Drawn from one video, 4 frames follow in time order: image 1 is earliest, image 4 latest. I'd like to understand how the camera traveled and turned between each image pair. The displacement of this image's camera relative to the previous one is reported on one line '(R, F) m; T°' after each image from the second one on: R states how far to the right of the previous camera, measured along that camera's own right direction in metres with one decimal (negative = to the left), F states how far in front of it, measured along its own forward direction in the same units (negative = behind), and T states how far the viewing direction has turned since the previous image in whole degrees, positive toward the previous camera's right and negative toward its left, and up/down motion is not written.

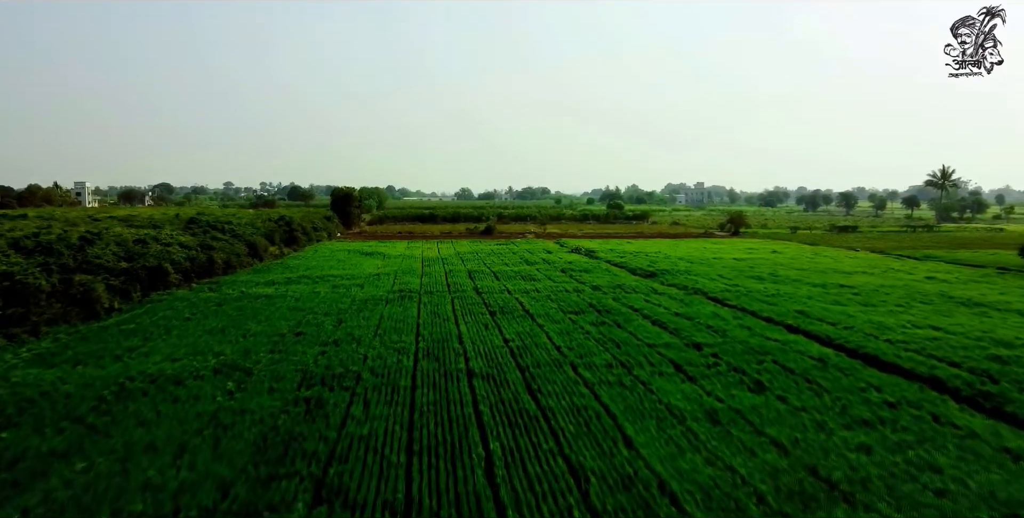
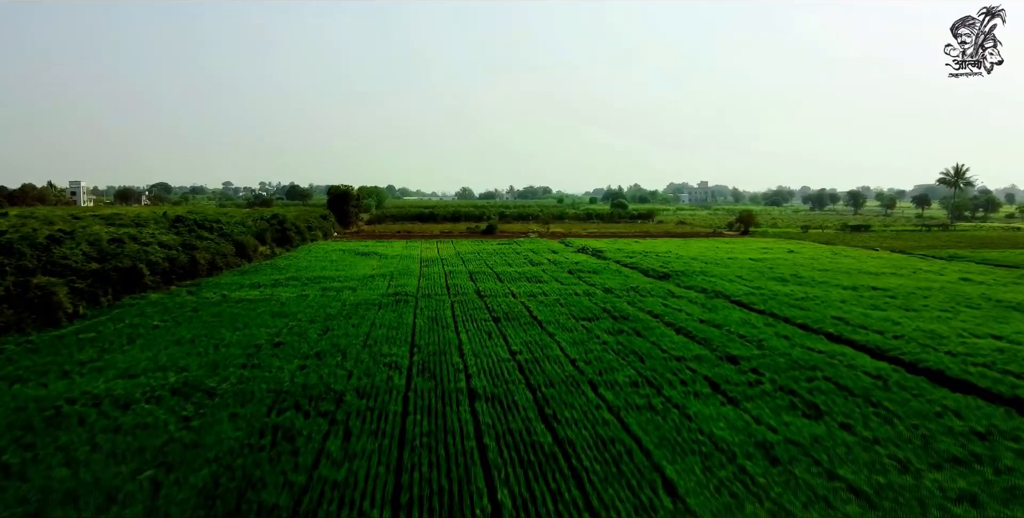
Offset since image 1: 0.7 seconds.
(-0.1, +2.2) m; 0°
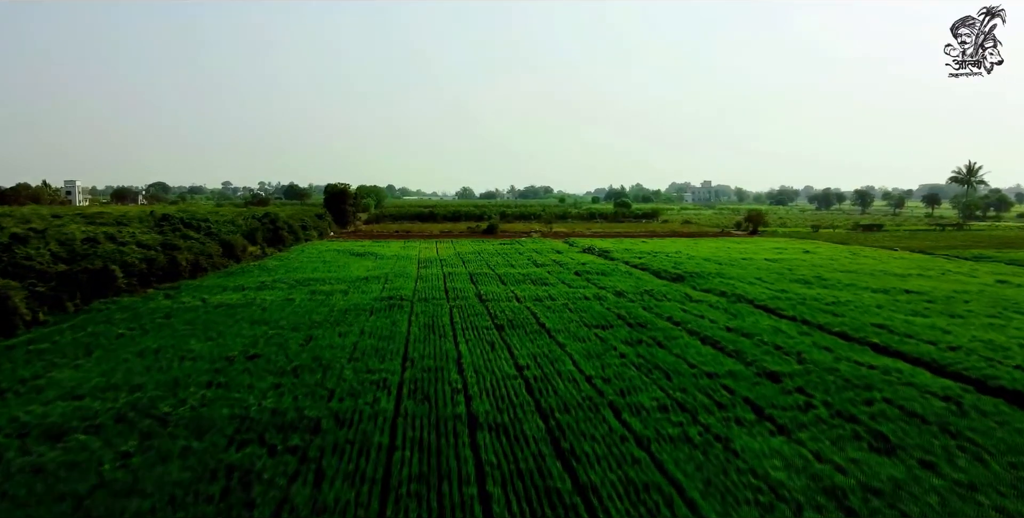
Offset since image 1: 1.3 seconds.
(-0.1, +2.0) m; 0°
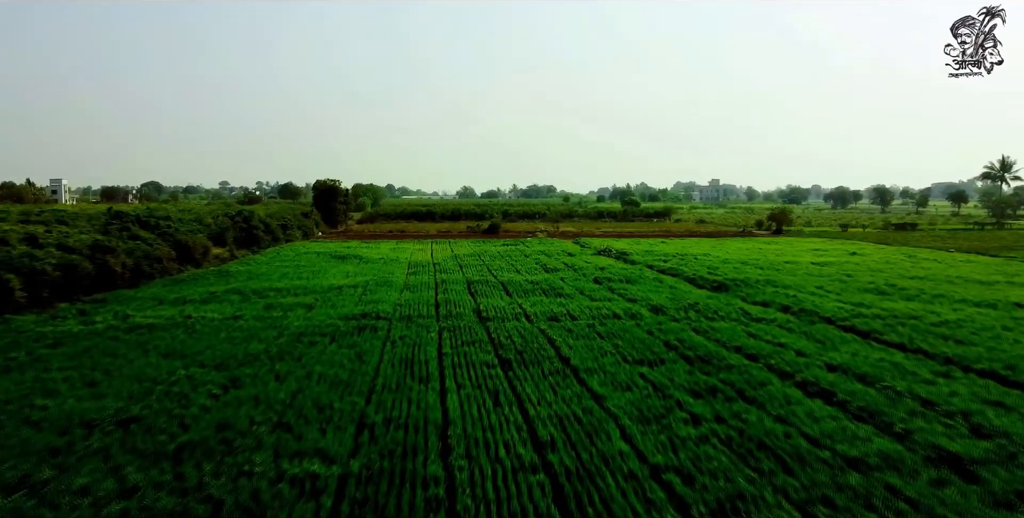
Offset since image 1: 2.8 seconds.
(-0.1, +5.0) m; 0°
